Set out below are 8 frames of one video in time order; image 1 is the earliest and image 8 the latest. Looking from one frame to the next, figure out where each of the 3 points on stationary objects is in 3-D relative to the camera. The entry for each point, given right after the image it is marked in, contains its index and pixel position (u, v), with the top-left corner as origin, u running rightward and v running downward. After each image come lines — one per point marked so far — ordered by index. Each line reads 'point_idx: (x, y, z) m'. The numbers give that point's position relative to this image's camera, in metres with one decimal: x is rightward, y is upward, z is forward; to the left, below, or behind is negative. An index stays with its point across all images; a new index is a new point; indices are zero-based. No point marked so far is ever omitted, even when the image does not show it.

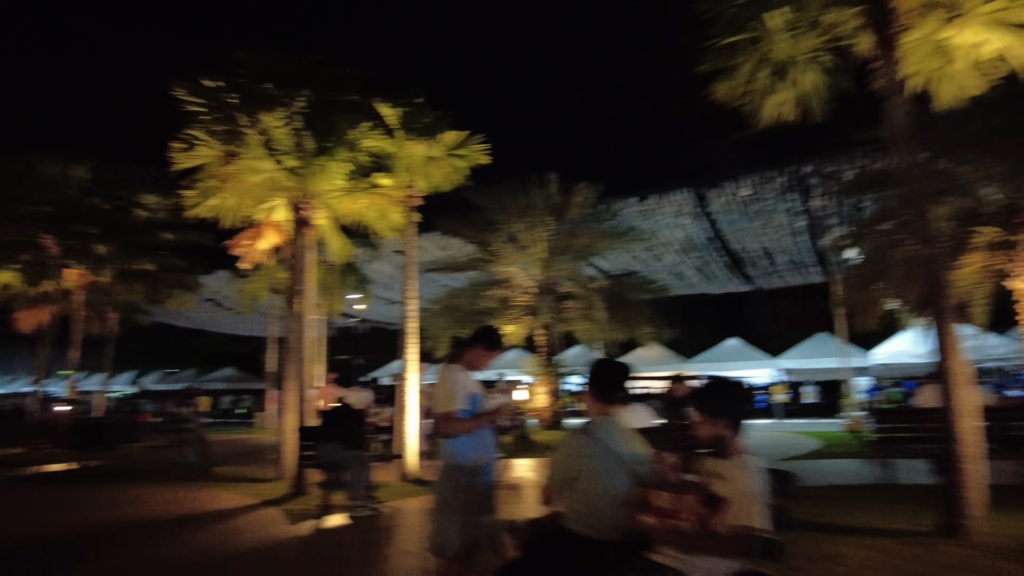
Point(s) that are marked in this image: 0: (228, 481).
0: (-5.4, -3.6, +12.6) m
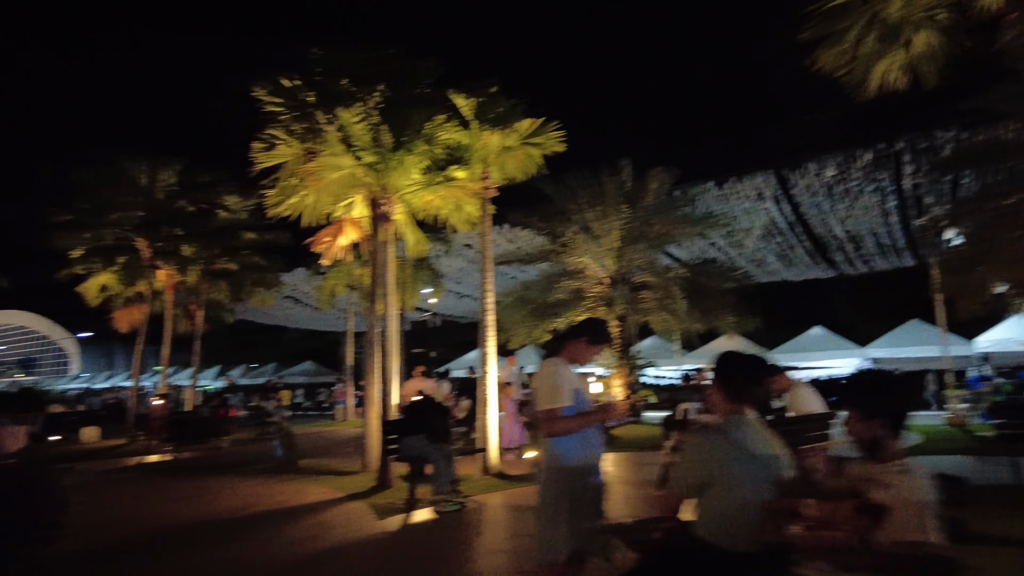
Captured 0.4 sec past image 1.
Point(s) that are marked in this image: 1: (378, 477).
0: (-3.8, -3.6, +12.8) m
1: (-2.1, -3.0, +10.6) m
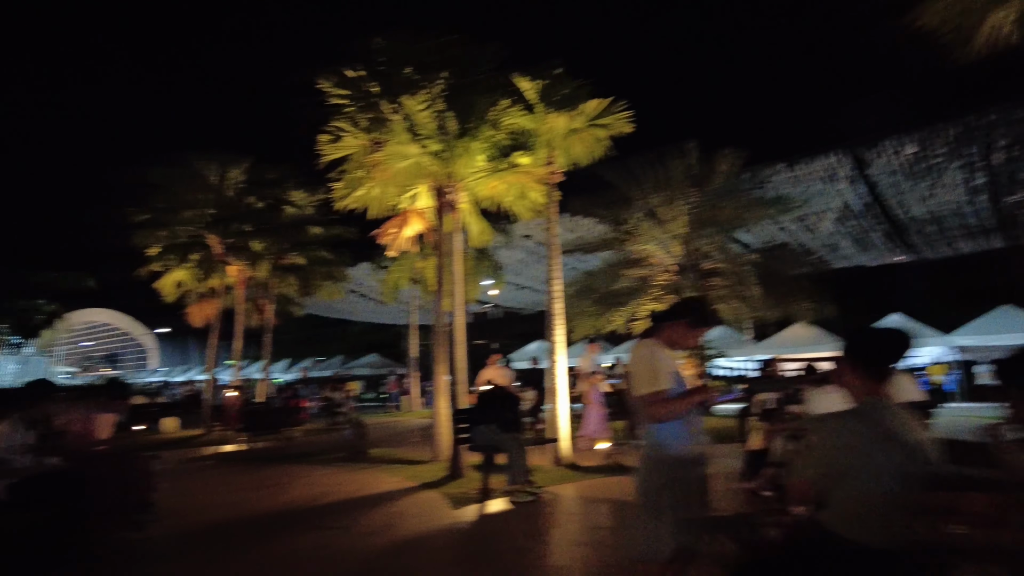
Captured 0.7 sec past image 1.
0: (-2.5, -3.4, +12.9) m
1: (-1.0, -2.8, +10.5) m
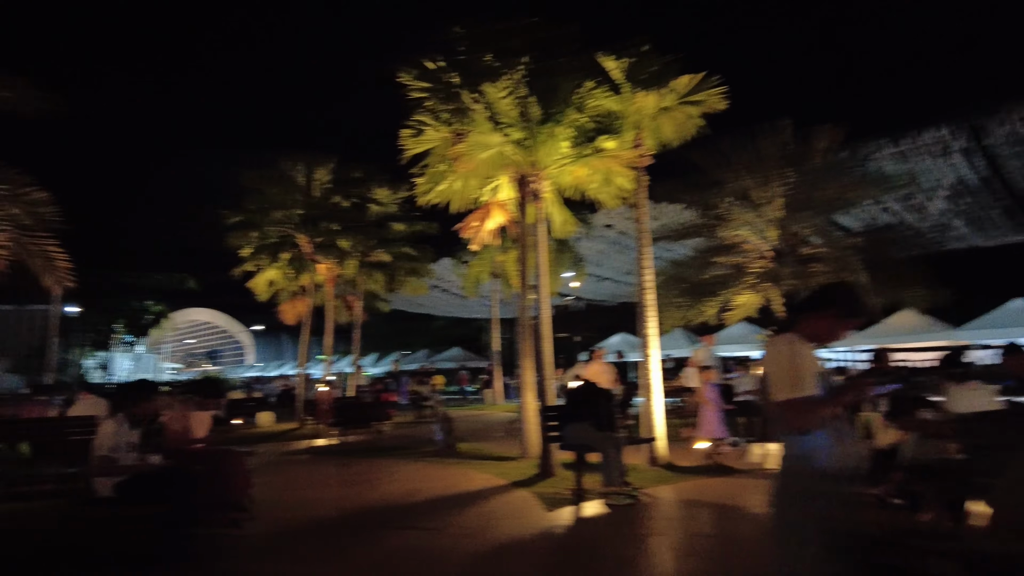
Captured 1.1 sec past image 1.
0: (-0.7, -3.3, +12.7) m
1: (+0.4, -2.7, +10.2) m
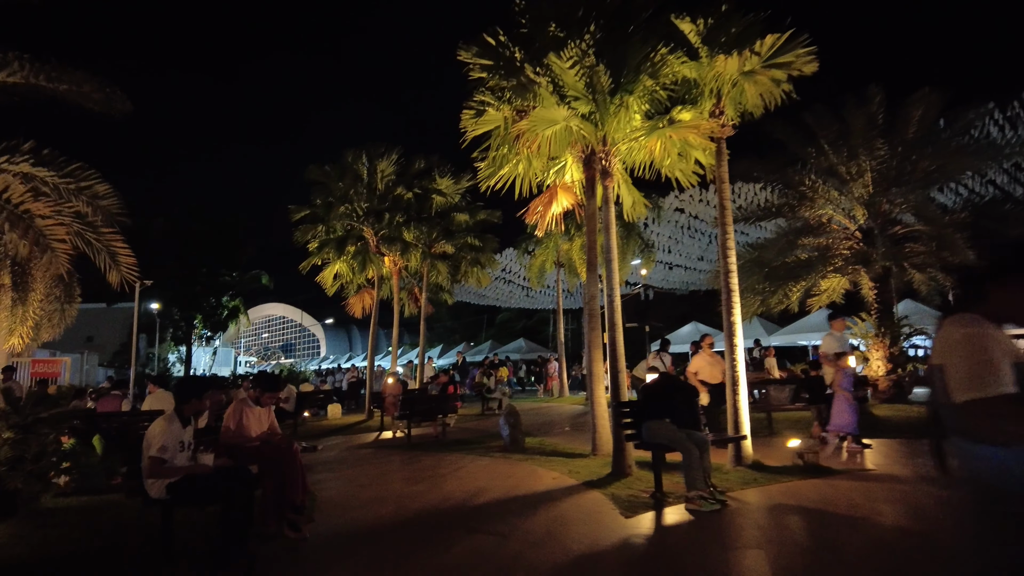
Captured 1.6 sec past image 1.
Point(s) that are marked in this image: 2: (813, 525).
0: (+0.6, -3.0, +12.1) m
1: (+1.5, -2.5, +9.4) m
2: (+3.3, -2.6, +7.2) m
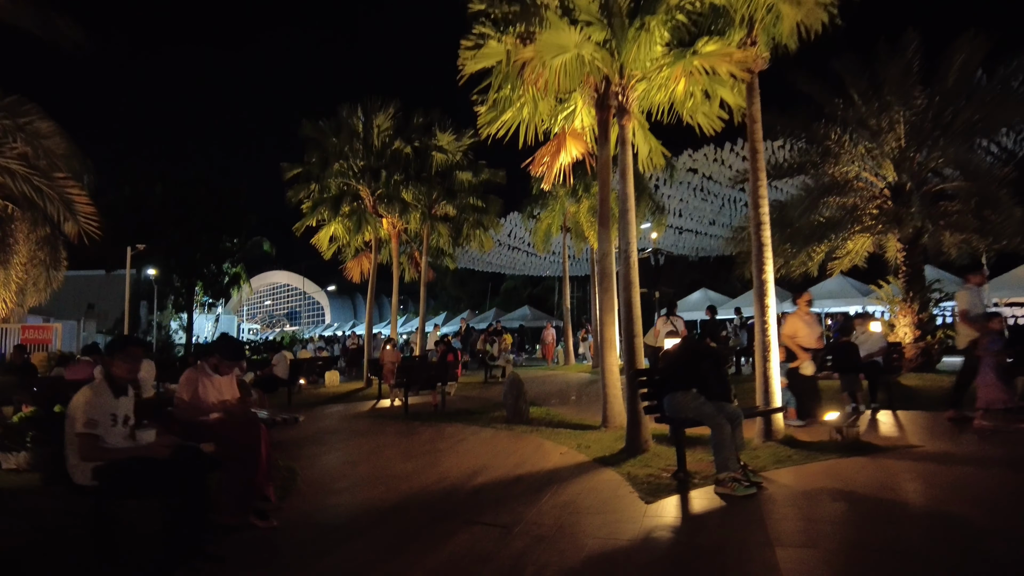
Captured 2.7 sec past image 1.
0: (+0.6, -2.3, +11.1) m
1: (+1.5, -1.9, +8.4) m
2: (+3.3, -2.1, +6.2) m
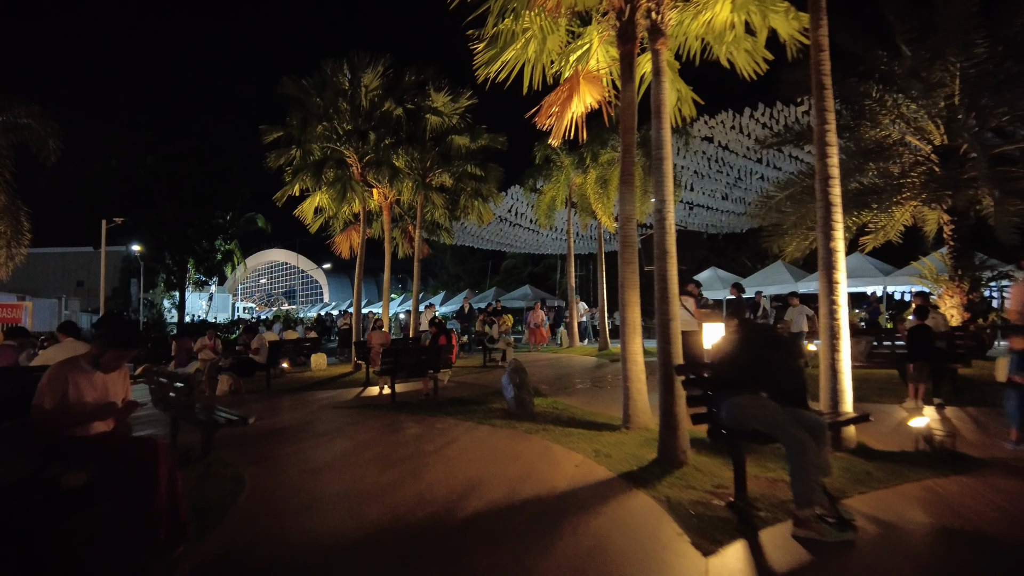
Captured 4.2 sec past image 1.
0: (+0.6, -1.9, +9.4) m
1: (+1.5, -1.6, +6.7) m
2: (+3.3, -1.9, +4.5) m
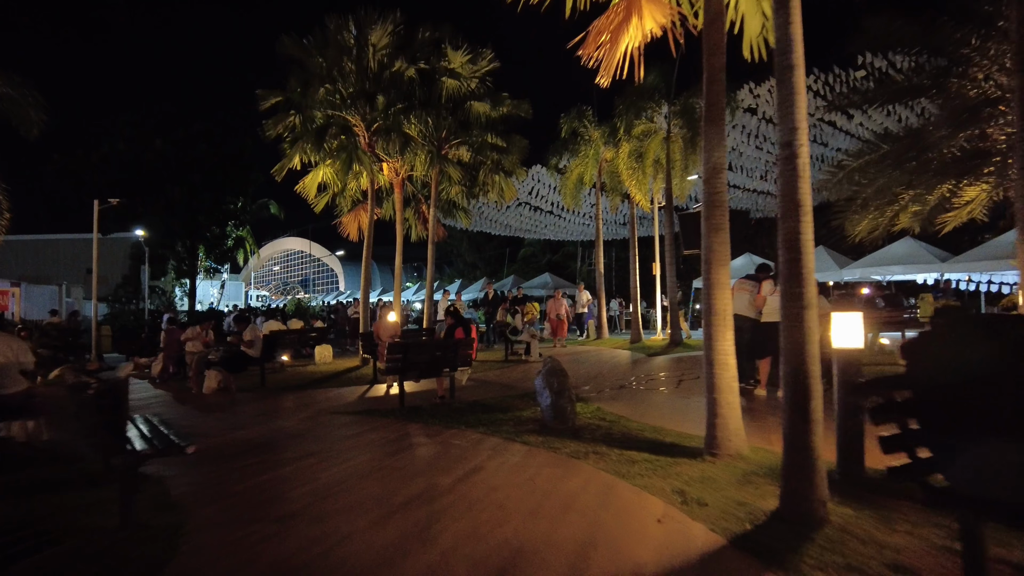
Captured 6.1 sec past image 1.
0: (+1.1, -1.7, +7.2) m
1: (+1.9, -1.4, +4.5) m
2: (+3.6, -1.7, +2.2) m
